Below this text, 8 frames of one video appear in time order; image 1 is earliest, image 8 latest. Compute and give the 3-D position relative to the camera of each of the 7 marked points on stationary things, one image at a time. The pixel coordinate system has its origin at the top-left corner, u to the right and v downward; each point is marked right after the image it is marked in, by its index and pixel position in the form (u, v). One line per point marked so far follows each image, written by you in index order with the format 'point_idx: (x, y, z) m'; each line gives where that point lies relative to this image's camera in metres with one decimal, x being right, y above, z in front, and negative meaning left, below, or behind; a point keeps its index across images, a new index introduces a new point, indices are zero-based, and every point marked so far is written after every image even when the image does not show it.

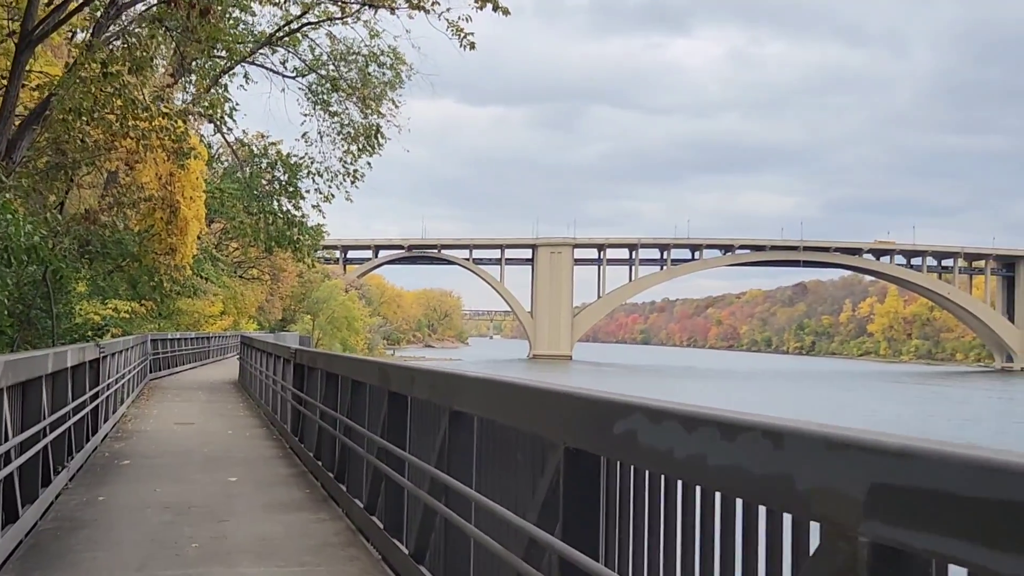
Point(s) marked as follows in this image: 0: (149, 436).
0: (-4.0, -1.6, +11.2) m
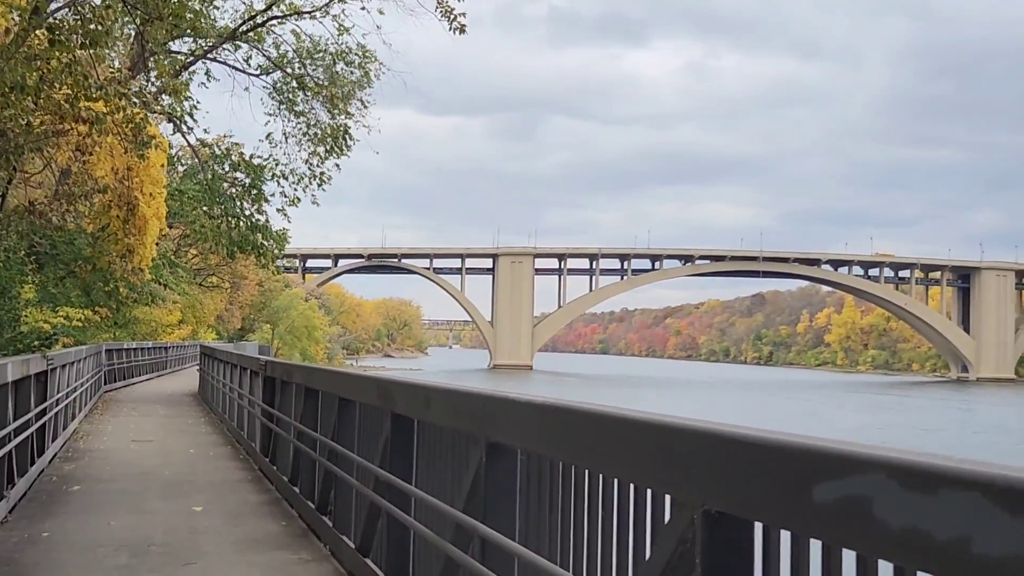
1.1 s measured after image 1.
0: (-4.1, -1.7, +10.2) m
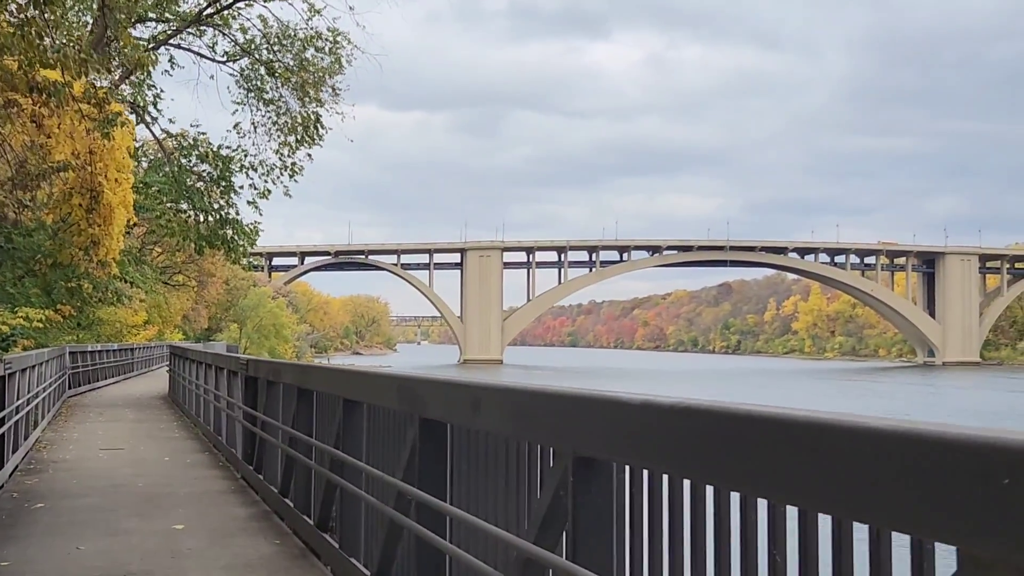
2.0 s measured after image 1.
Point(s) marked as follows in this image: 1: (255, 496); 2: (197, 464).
0: (-4.1, -1.7, +9.4) m
1: (-2.0, -1.6, +7.8) m
2: (-3.0, -1.7, +9.7) m
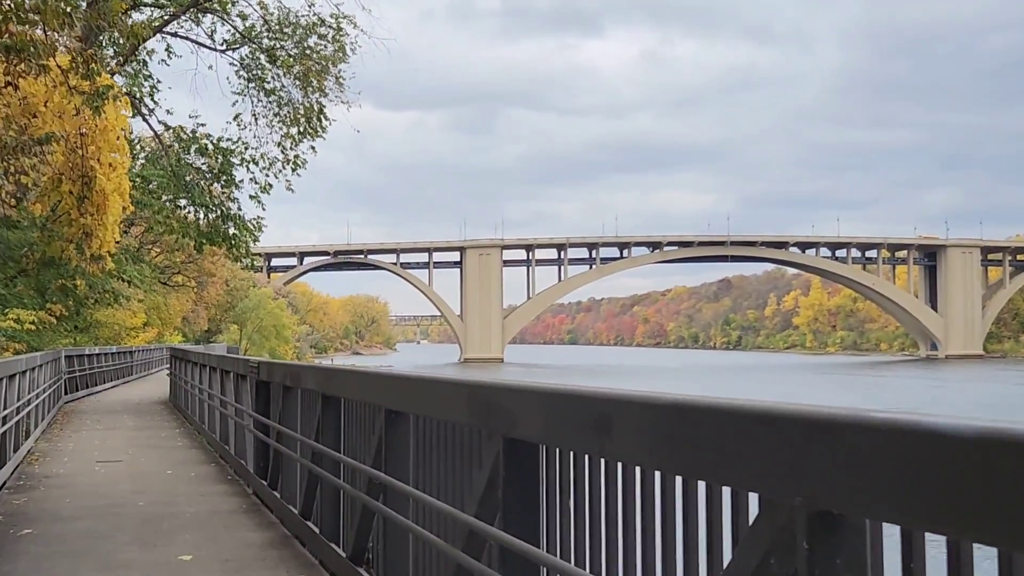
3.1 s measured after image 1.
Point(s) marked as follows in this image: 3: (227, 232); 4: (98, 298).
0: (-3.8, -1.6, +8.5) m
1: (-1.6, -1.5, +6.9) m
2: (-2.7, -1.7, +8.9) m
3: (-5.5, +1.1, +19.4) m
4: (-8.2, -0.2, +20.0) m
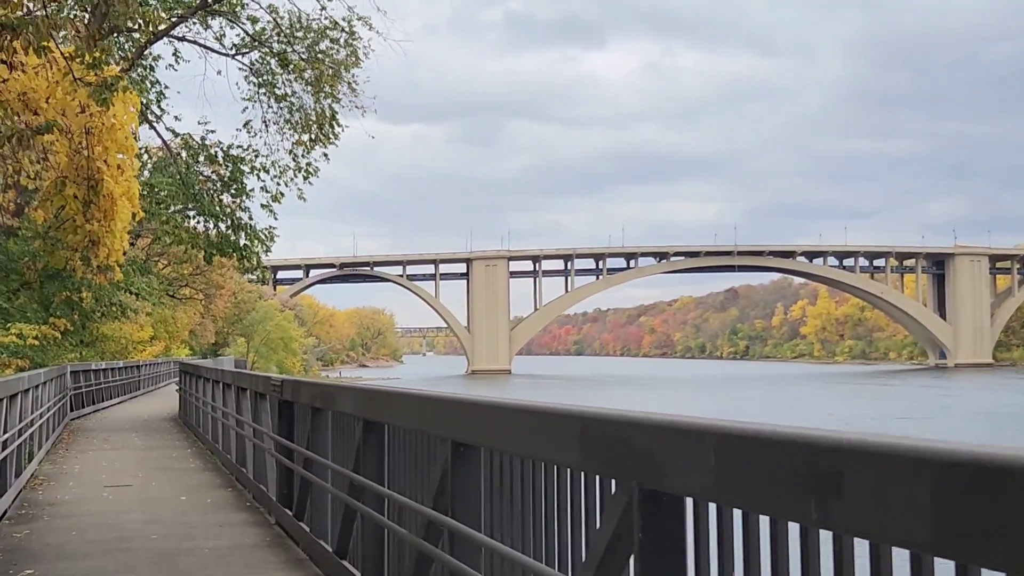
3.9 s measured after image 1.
0: (-3.5, -1.7, +7.9) m
1: (-1.3, -1.6, +6.2) m
2: (-2.3, -1.7, +8.2) m
3: (-5.1, +0.9, +18.8) m
4: (-7.8, -0.4, +19.4) m
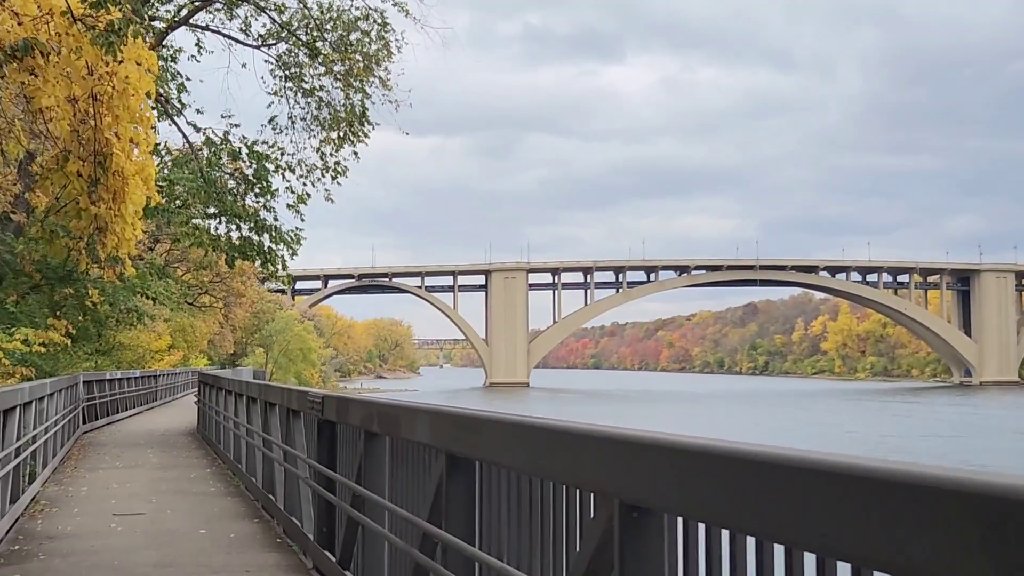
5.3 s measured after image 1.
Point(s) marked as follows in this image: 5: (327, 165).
0: (-3.0, -1.7, +6.7) m
1: (-0.8, -1.6, +5.1) m
2: (-1.8, -1.7, +7.0) m
3: (-4.4, +0.8, +17.7) m
4: (-7.1, -0.5, +18.3) m
5: (-3.4, +2.2, +18.4) m
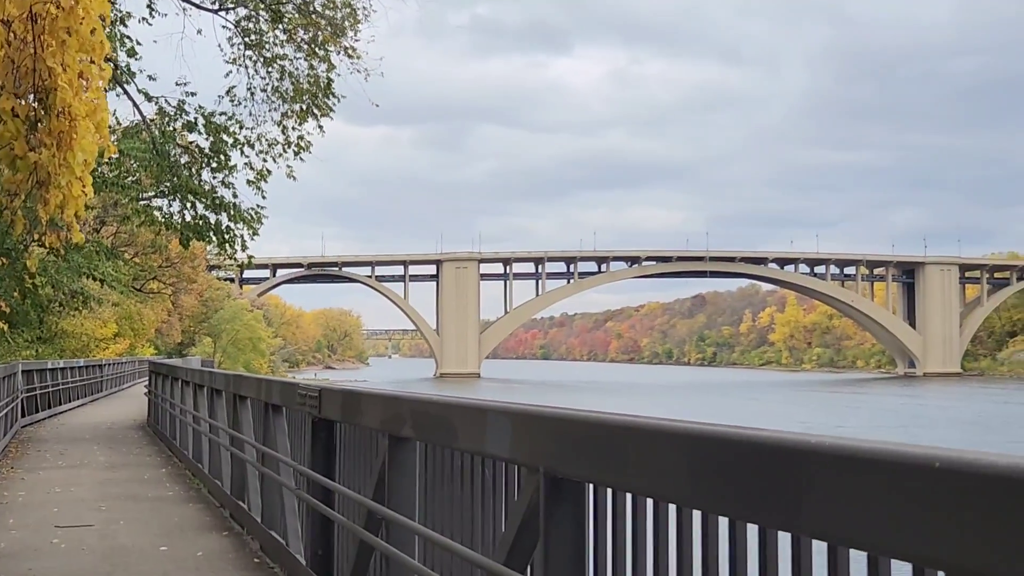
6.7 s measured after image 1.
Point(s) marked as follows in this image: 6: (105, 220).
0: (-2.8, -1.6, +5.6) m
1: (-0.6, -1.5, +4.0) m
2: (-1.7, -1.6, +5.9) m
3: (-4.8, +1.0, +16.5) m
4: (-7.5, -0.2, +16.9) m
5: (-3.8, +2.5, +17.2) m
6: (-7.5, +1.2, +18.9) m
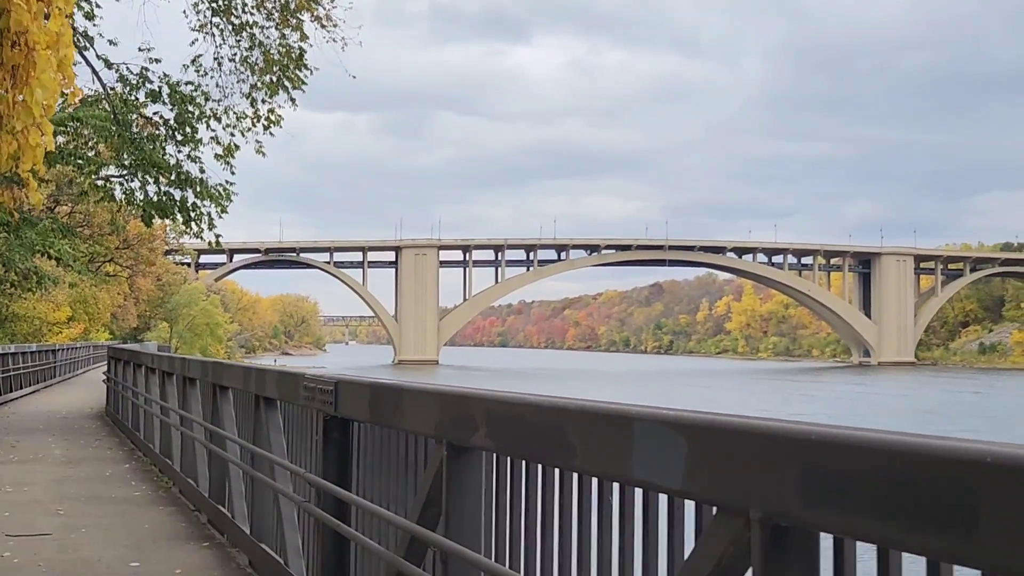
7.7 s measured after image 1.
0: (-2.7, -1.4, +4.7) m
1: (-0.4, -1.4, +3.2) m
2: (-1.6, -1.4, +5.1) m
3: (-5.0, +1.3, +15.5) m
4: (-7.8, +0.1, +15.9) m
5: (-4.1, +2.8, +16.2) m
6: (-7.9, +1.5, +17.8) m
